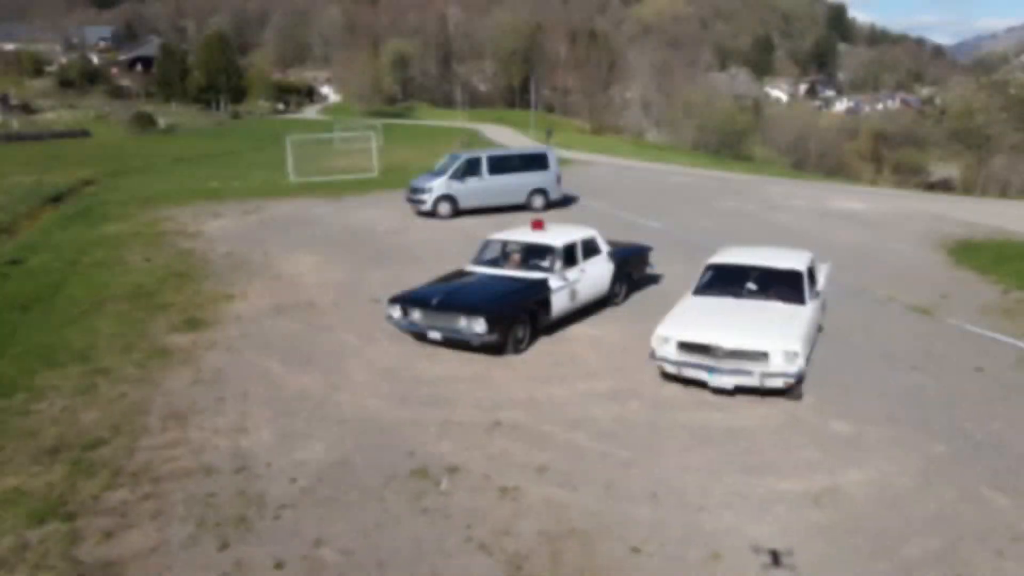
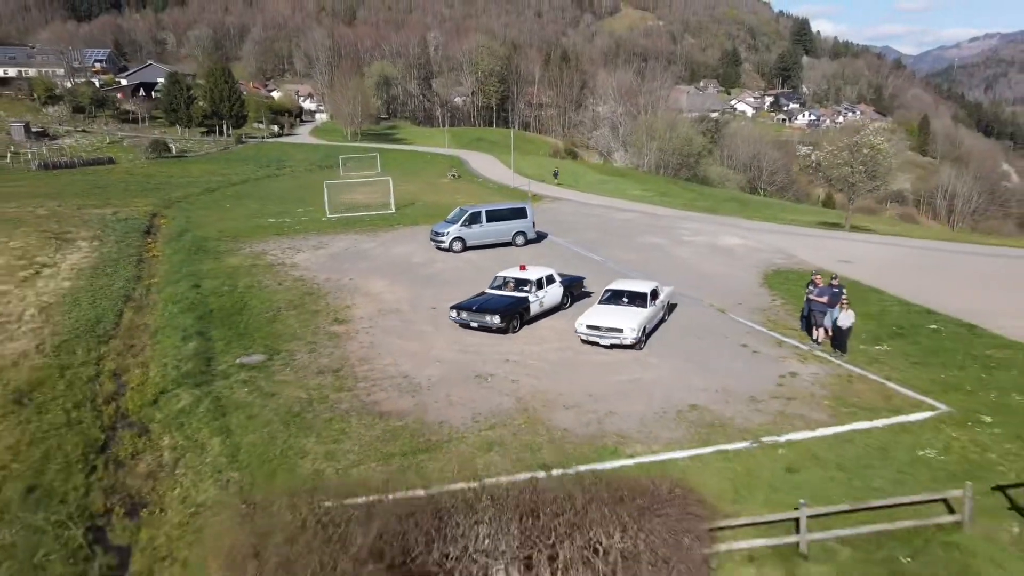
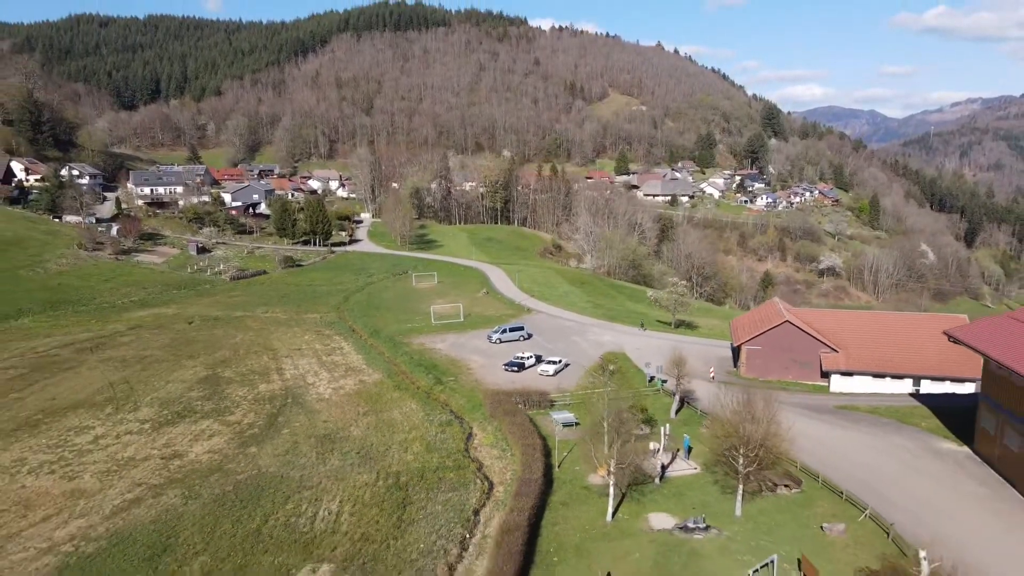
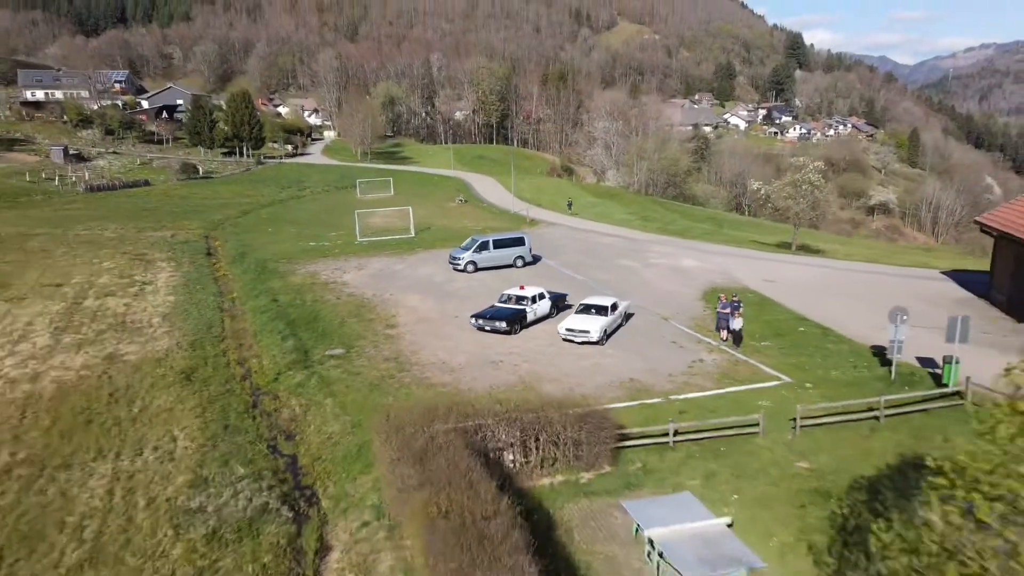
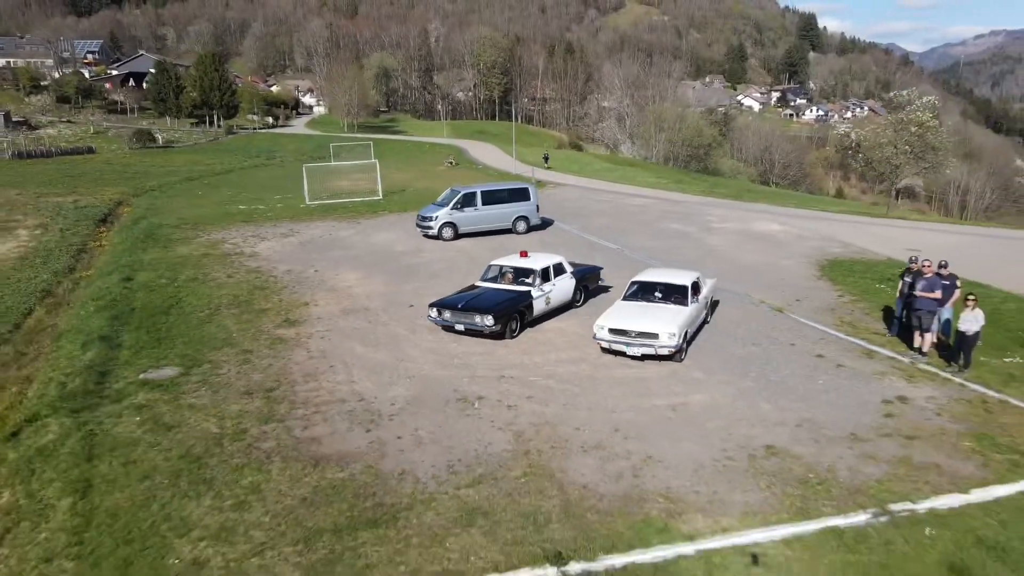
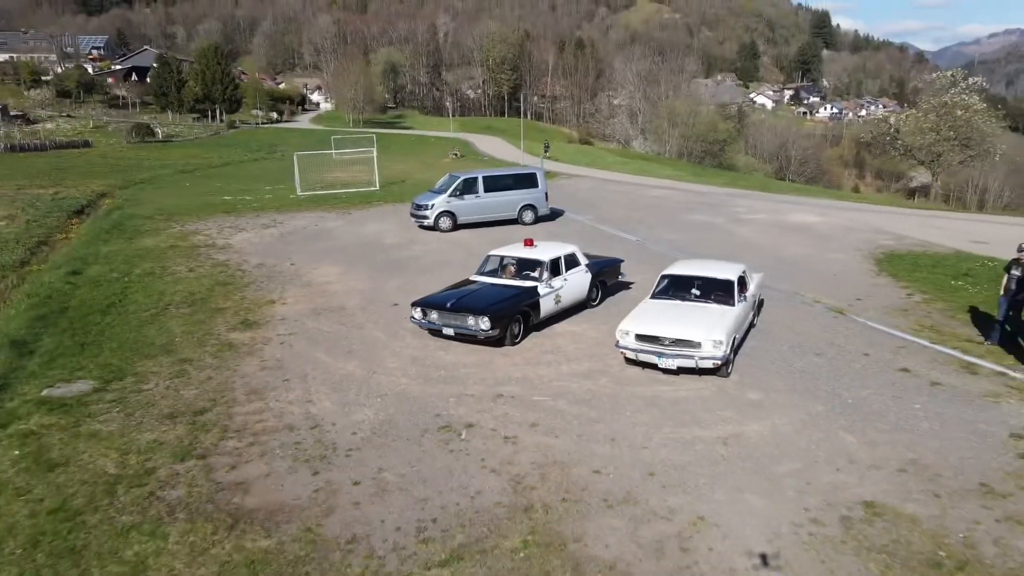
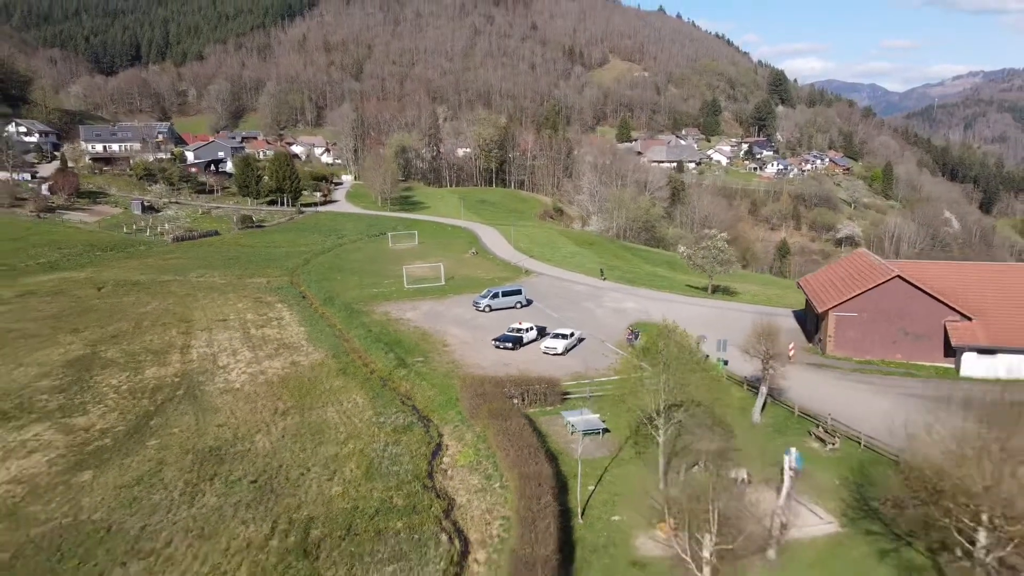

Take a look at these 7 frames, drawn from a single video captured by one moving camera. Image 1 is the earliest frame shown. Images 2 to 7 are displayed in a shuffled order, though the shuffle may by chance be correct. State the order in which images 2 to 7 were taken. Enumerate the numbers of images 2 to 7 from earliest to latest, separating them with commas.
6, 5, 2, 4, 7, 3
